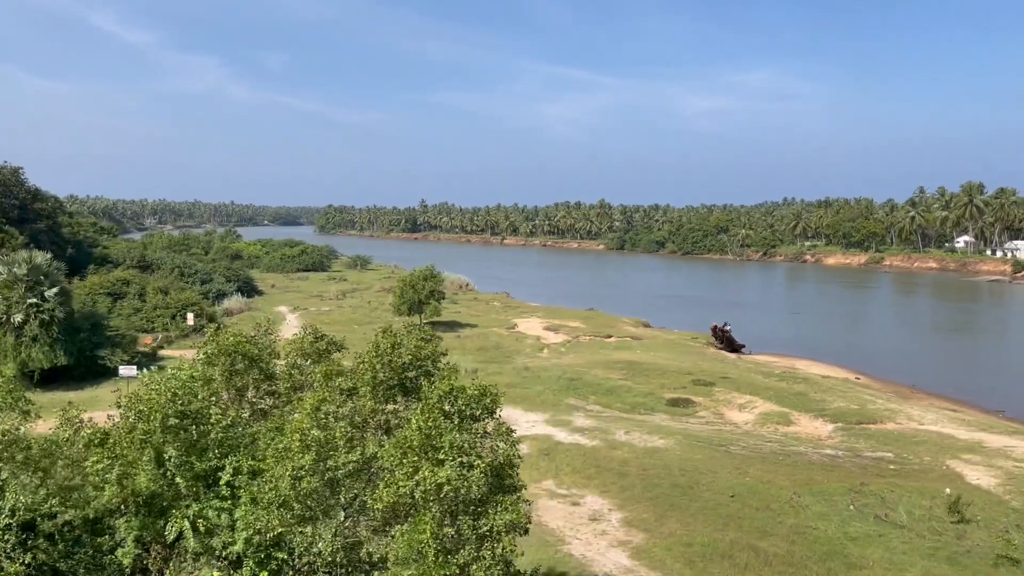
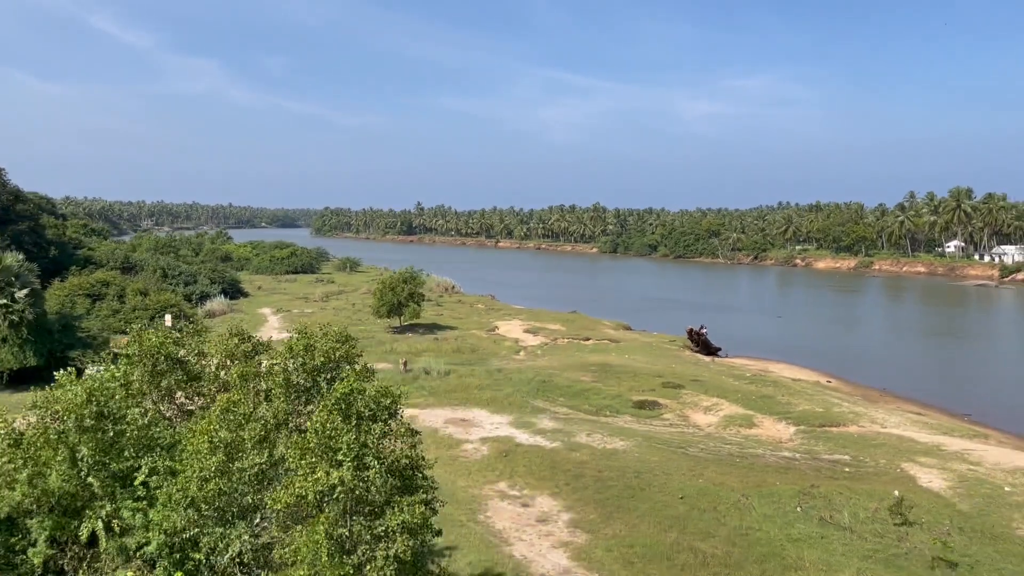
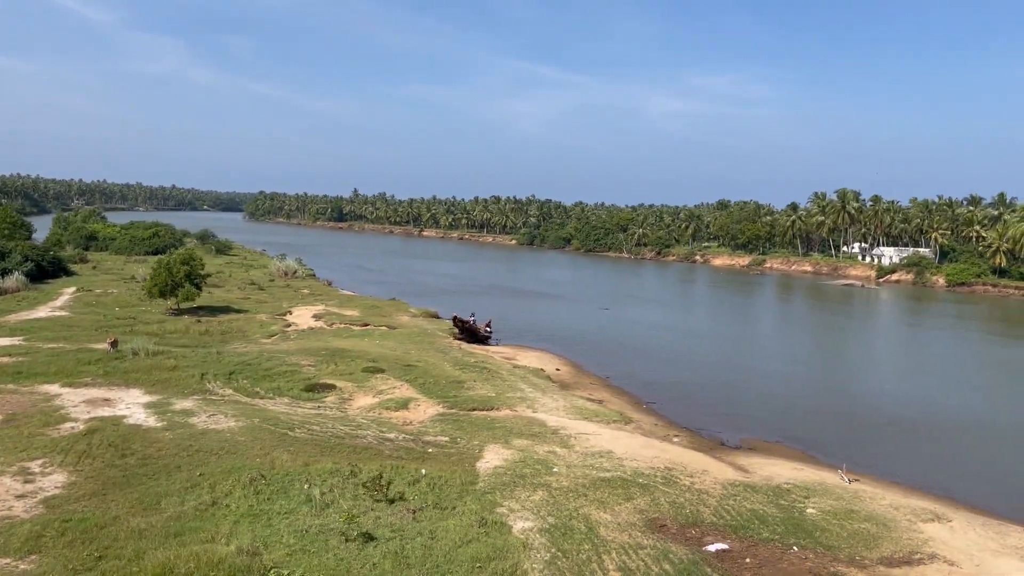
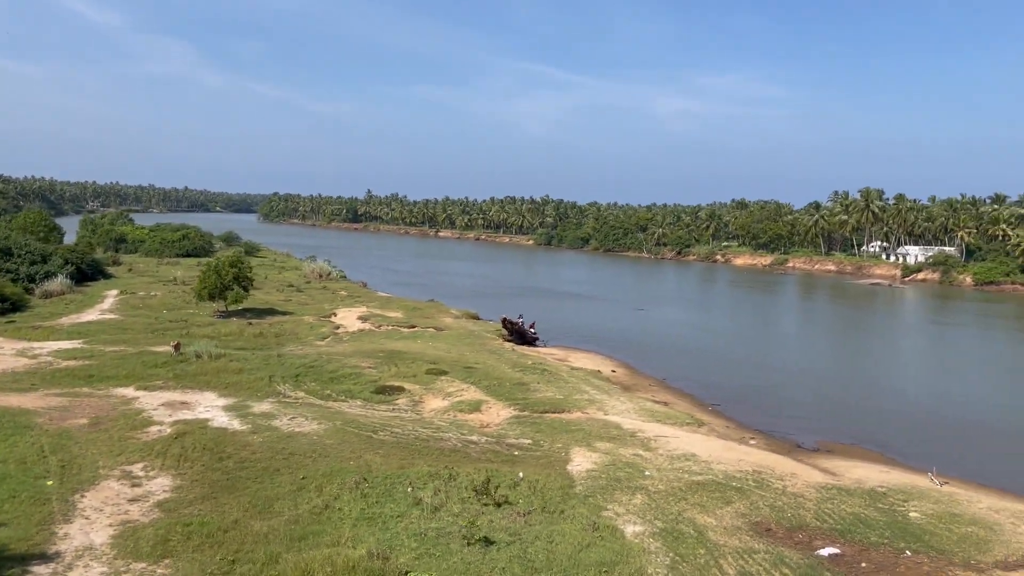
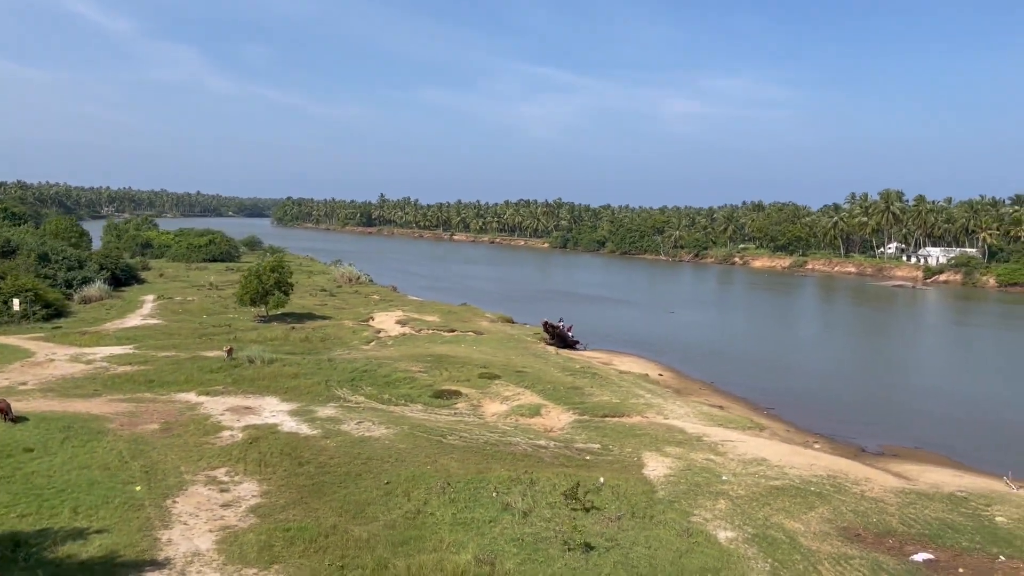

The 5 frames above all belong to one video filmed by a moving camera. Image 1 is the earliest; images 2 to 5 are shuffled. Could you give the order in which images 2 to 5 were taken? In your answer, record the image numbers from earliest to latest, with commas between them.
2, 5, 4, 3
